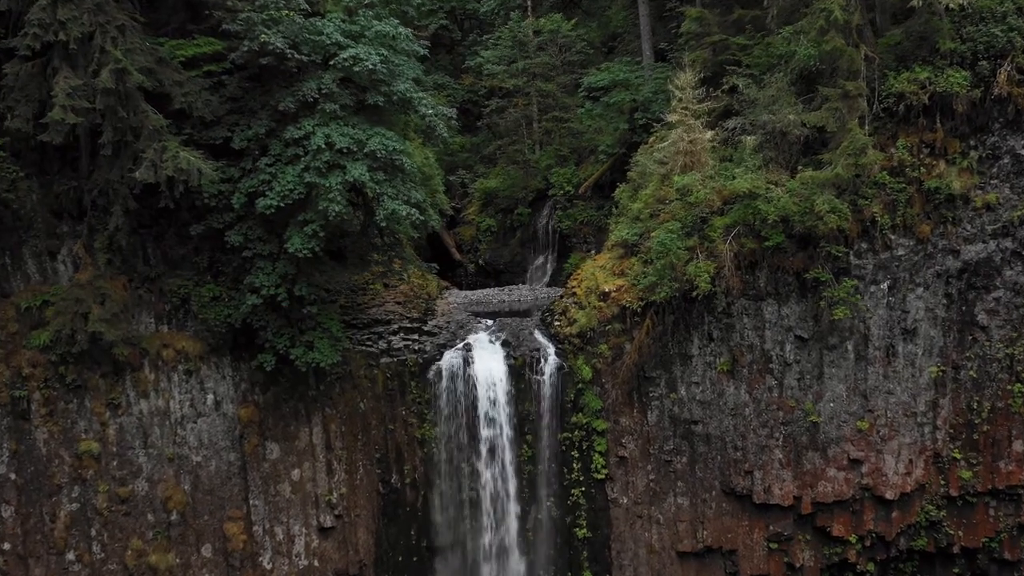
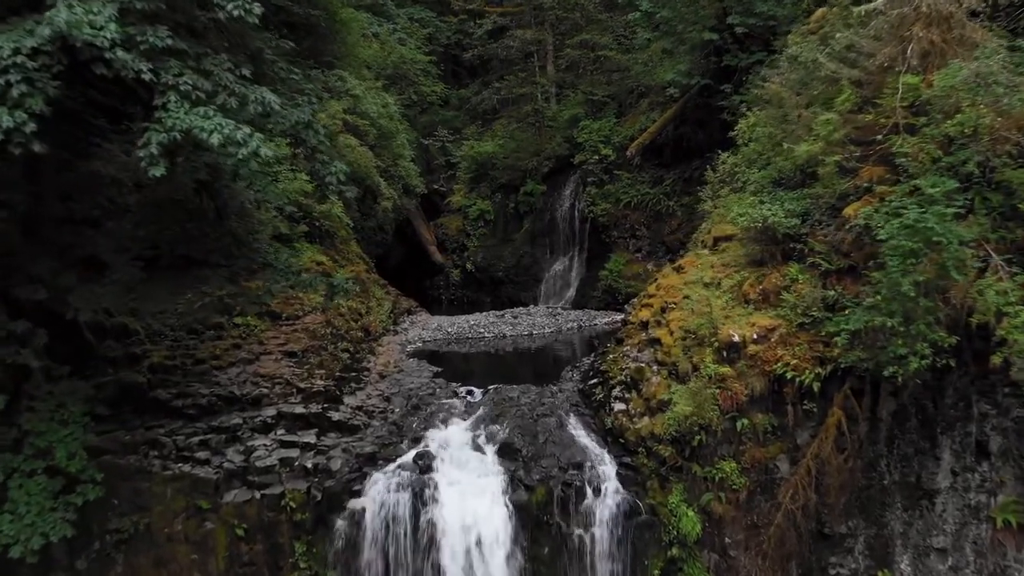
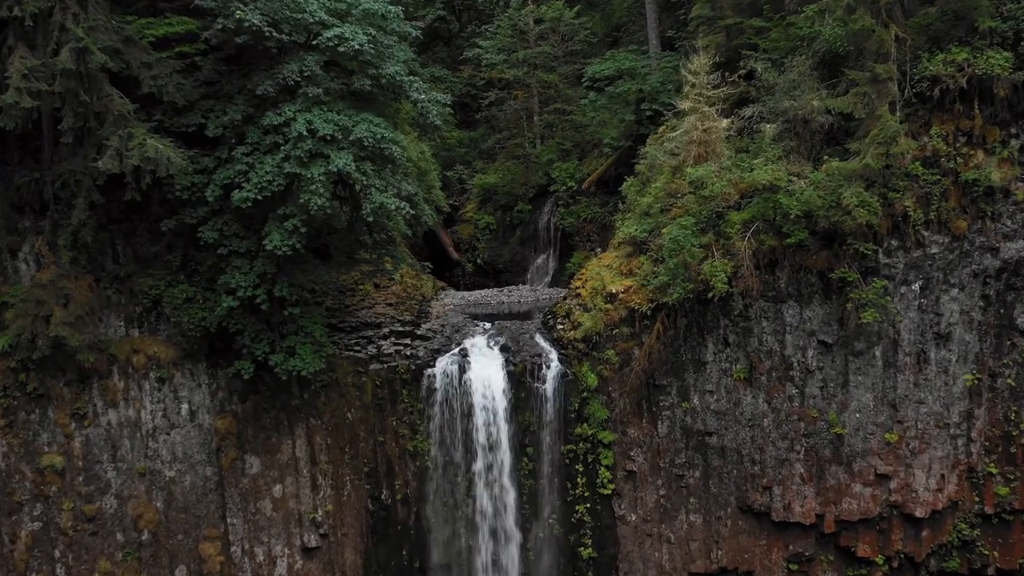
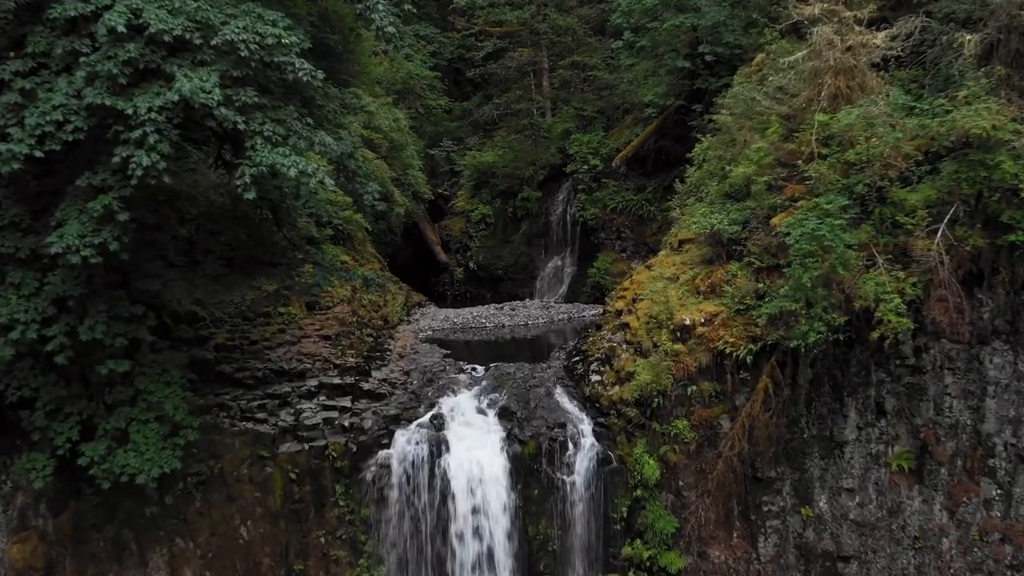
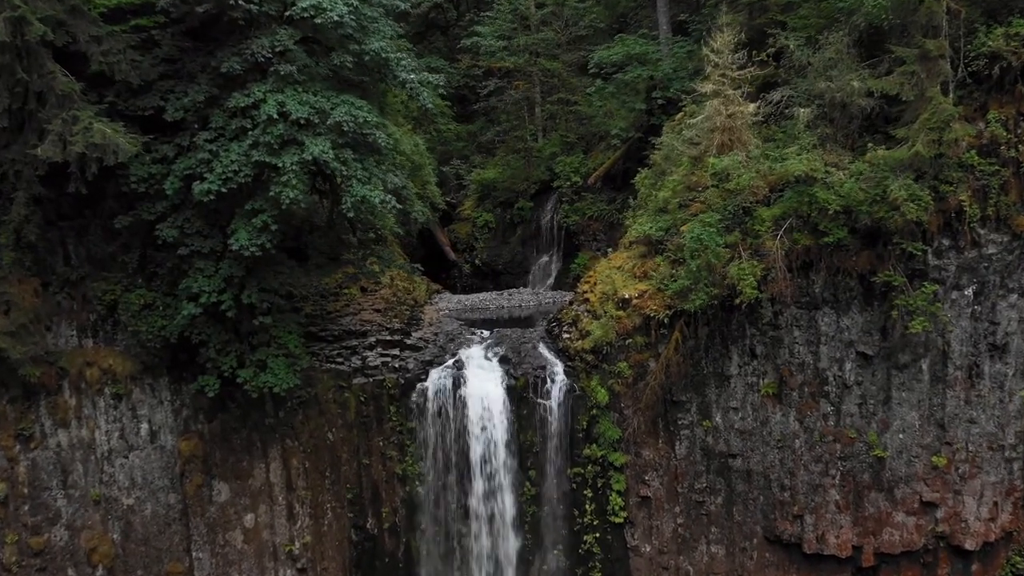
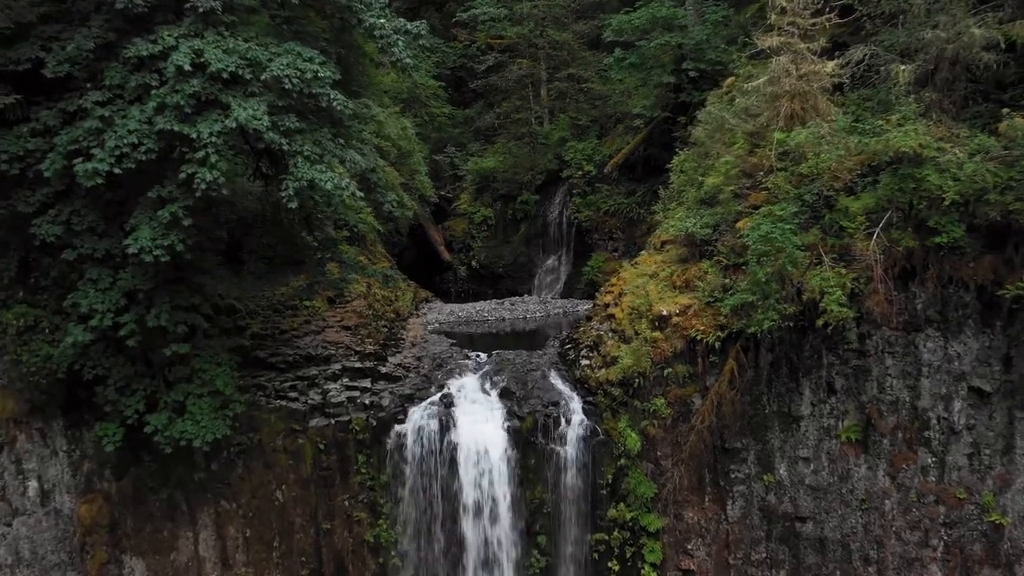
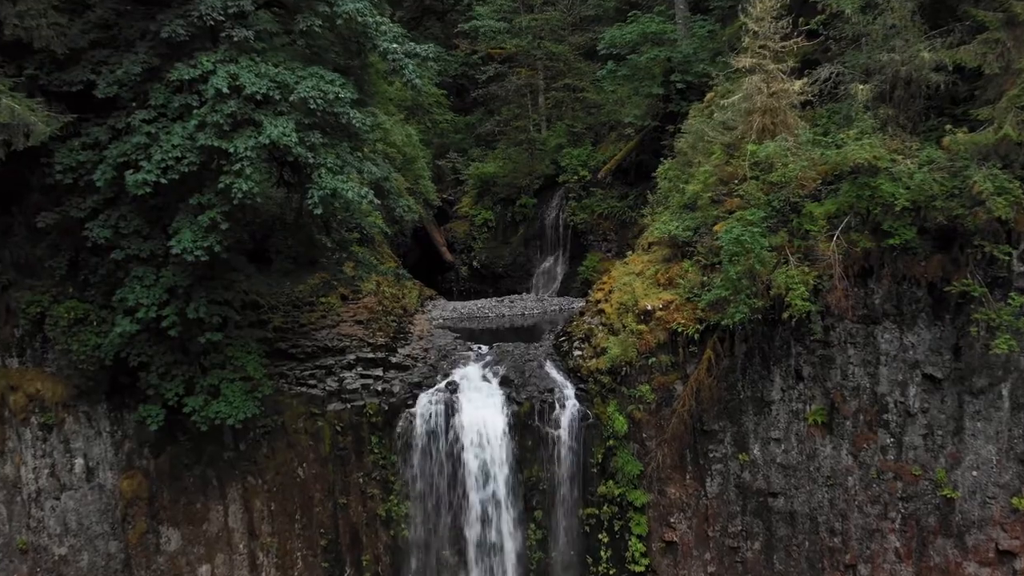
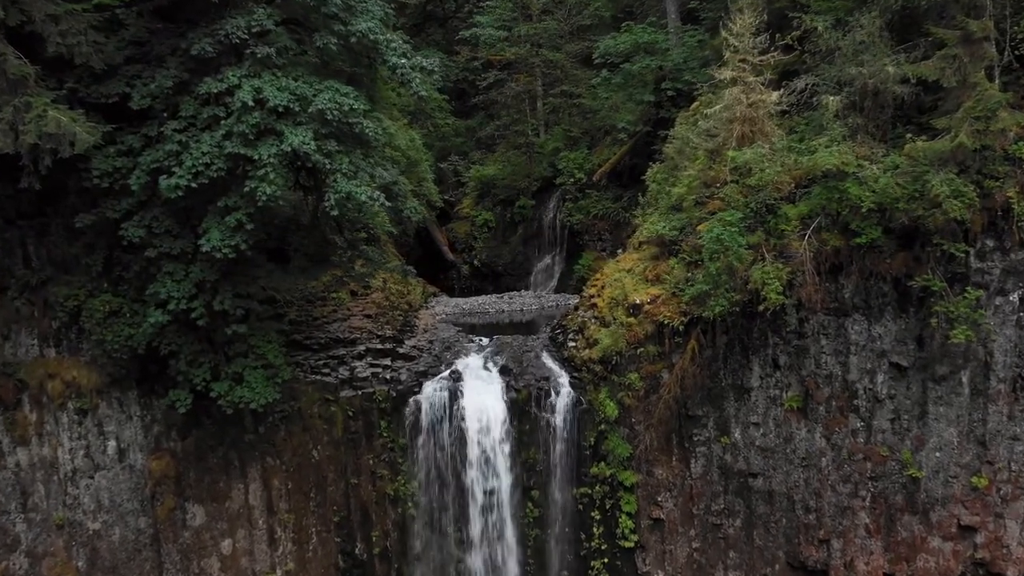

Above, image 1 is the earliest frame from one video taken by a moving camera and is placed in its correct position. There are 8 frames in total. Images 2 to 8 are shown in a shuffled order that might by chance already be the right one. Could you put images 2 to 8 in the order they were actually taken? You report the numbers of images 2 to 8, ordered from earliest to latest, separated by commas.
3, 5, 8, 7, 6, 4, 2
